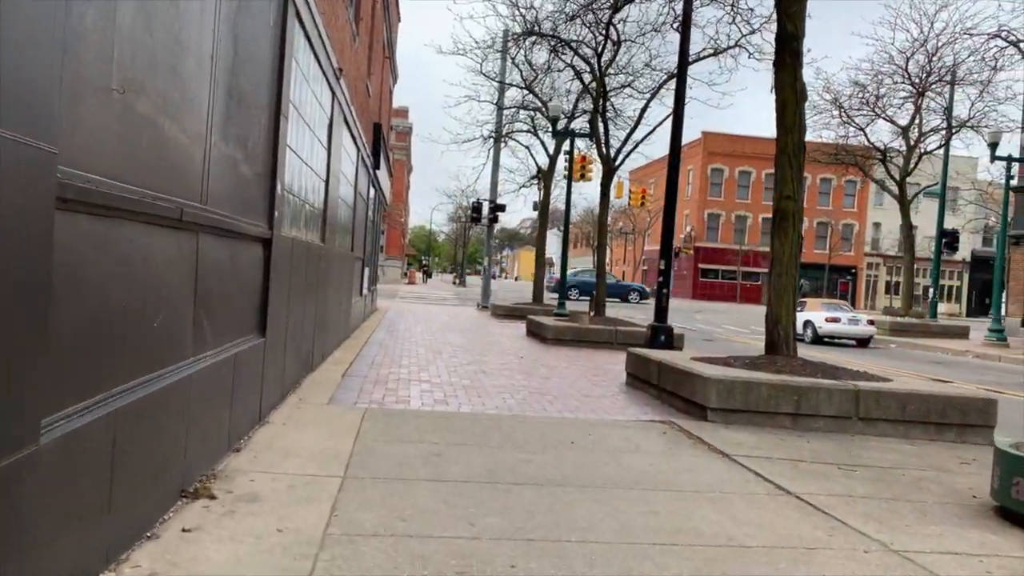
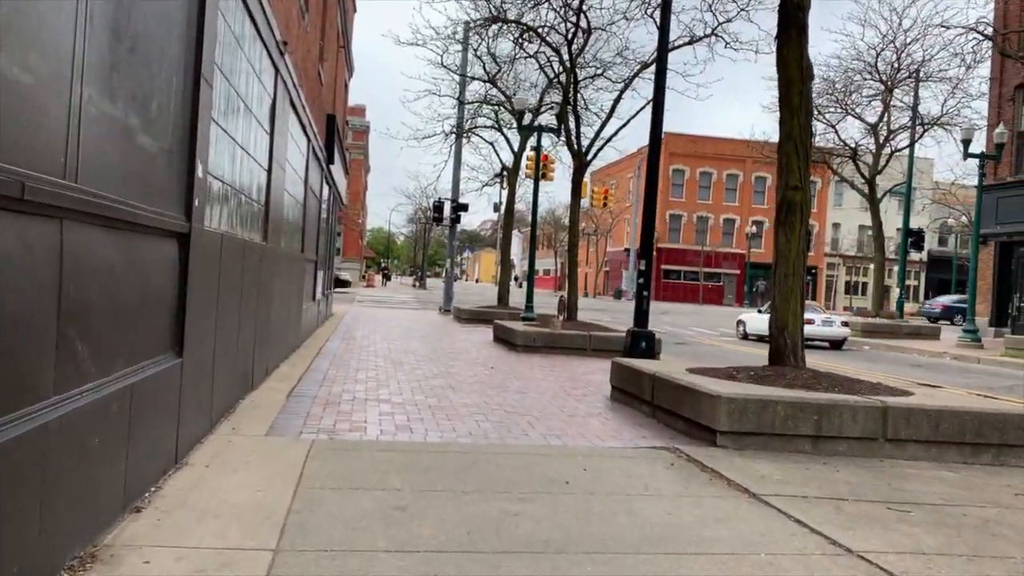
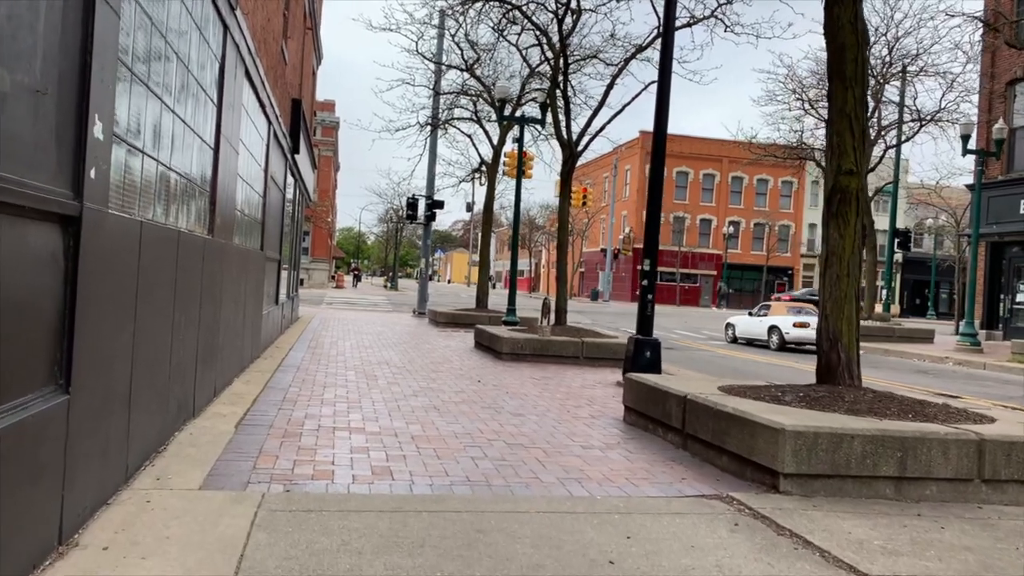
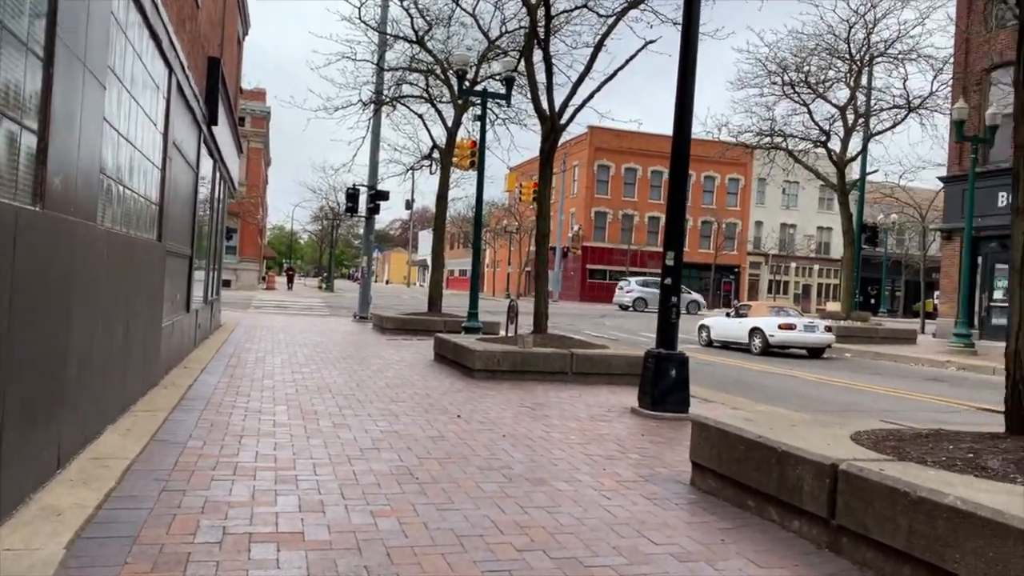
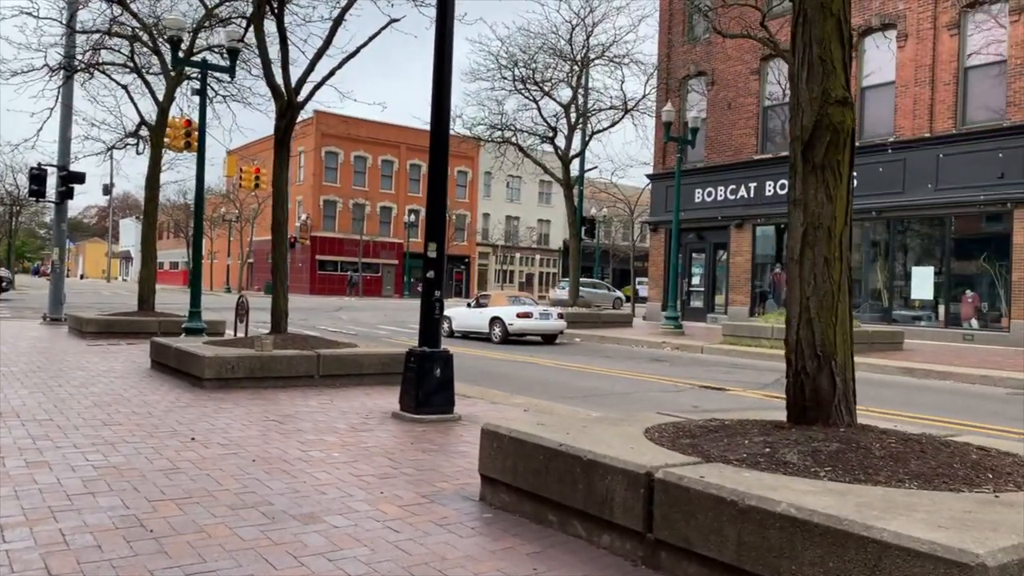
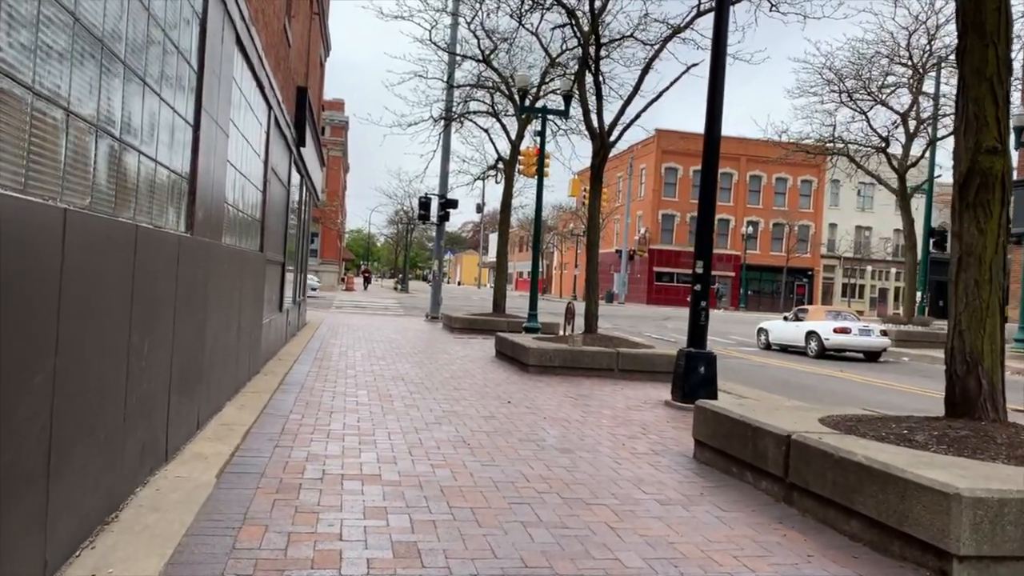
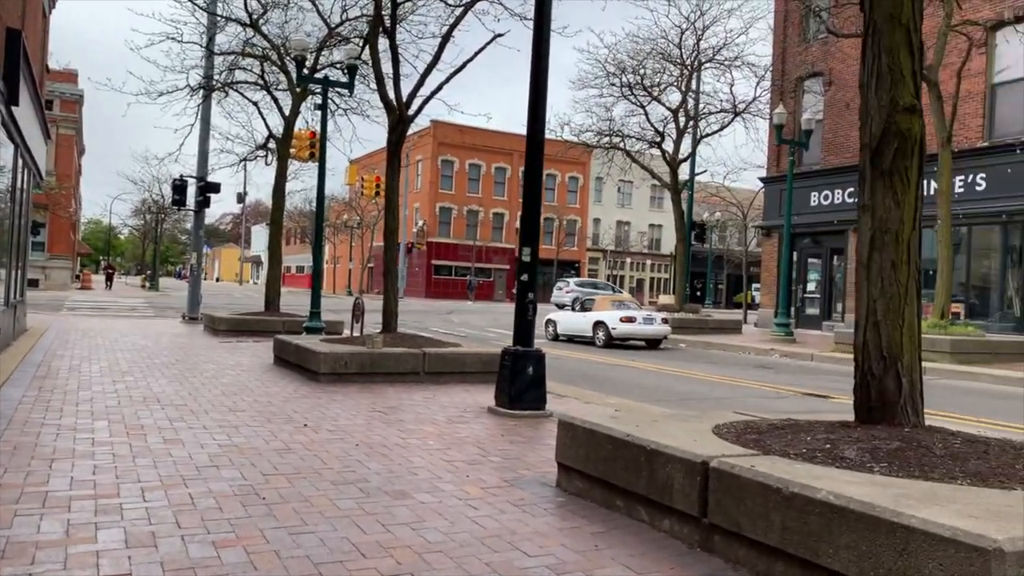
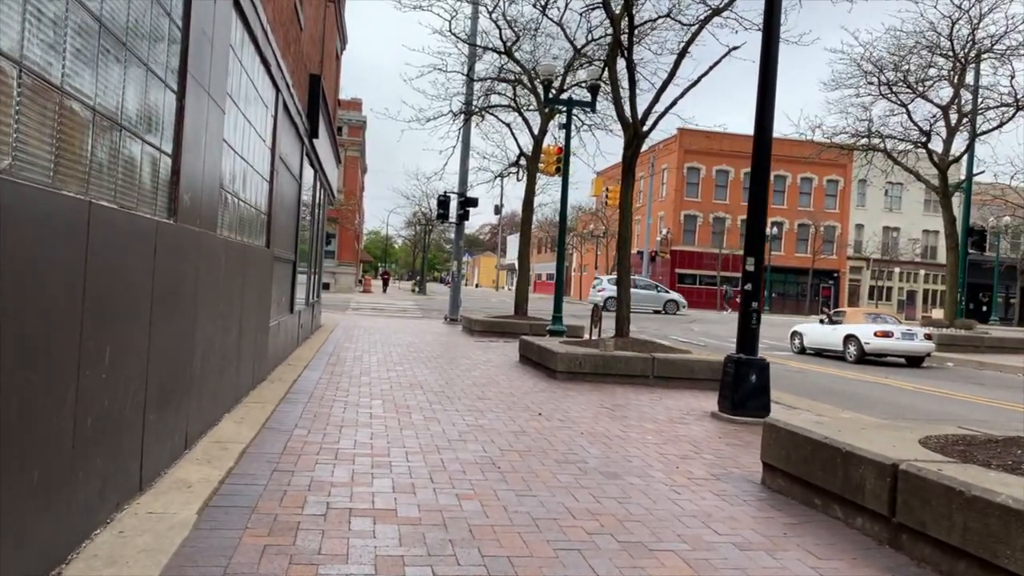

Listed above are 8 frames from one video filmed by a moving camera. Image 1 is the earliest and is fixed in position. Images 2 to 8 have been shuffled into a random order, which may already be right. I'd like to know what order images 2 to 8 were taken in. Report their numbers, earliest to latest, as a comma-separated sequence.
2, 3, 6, 8, 4, 7, 5
